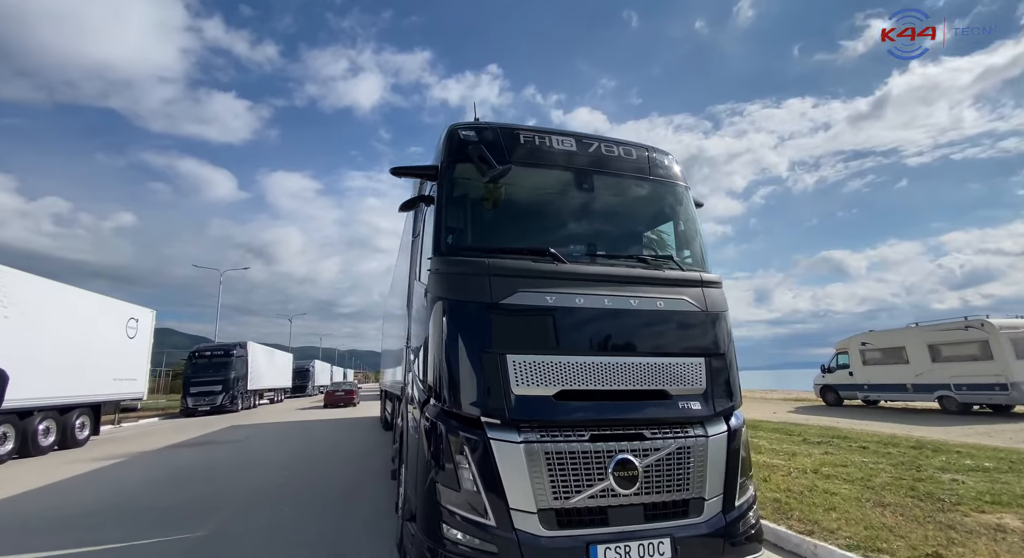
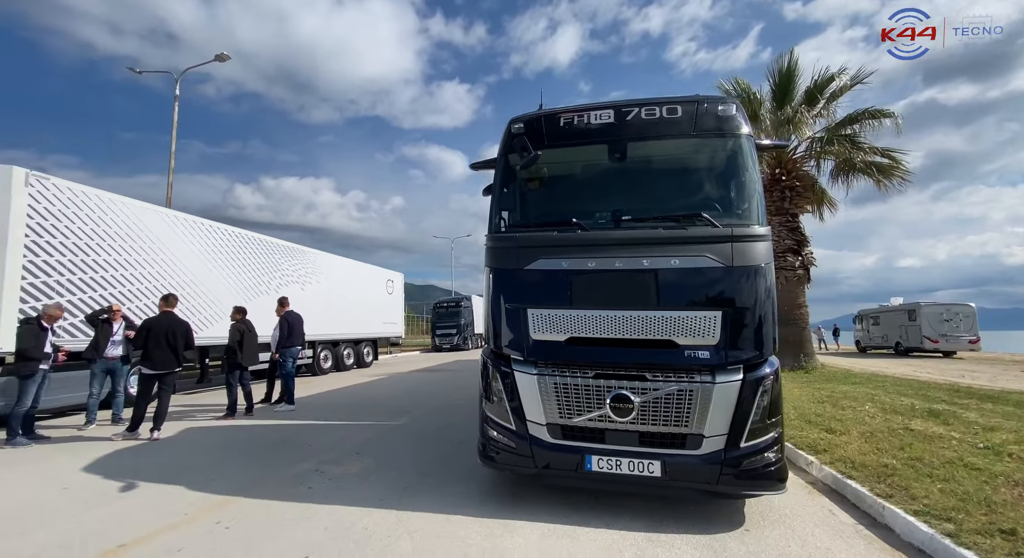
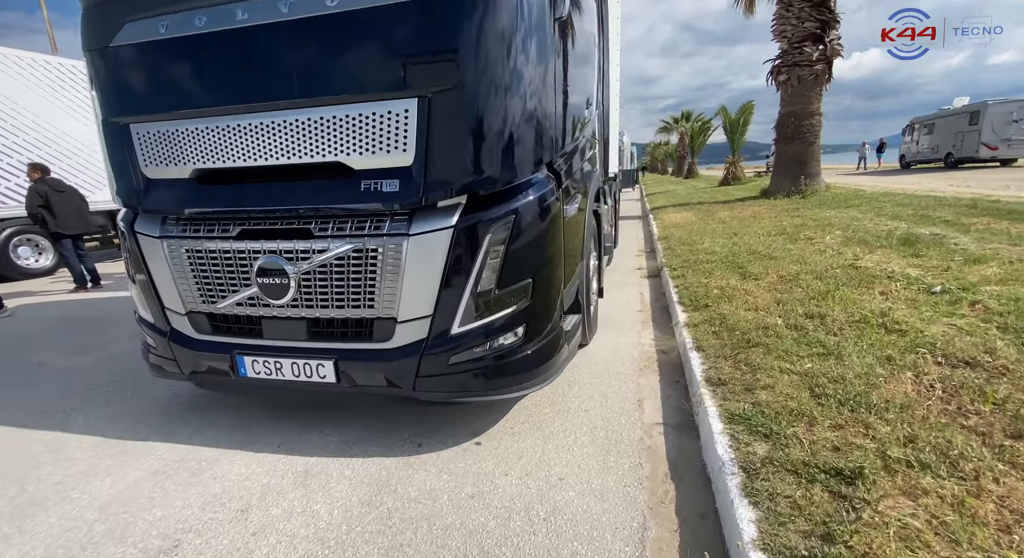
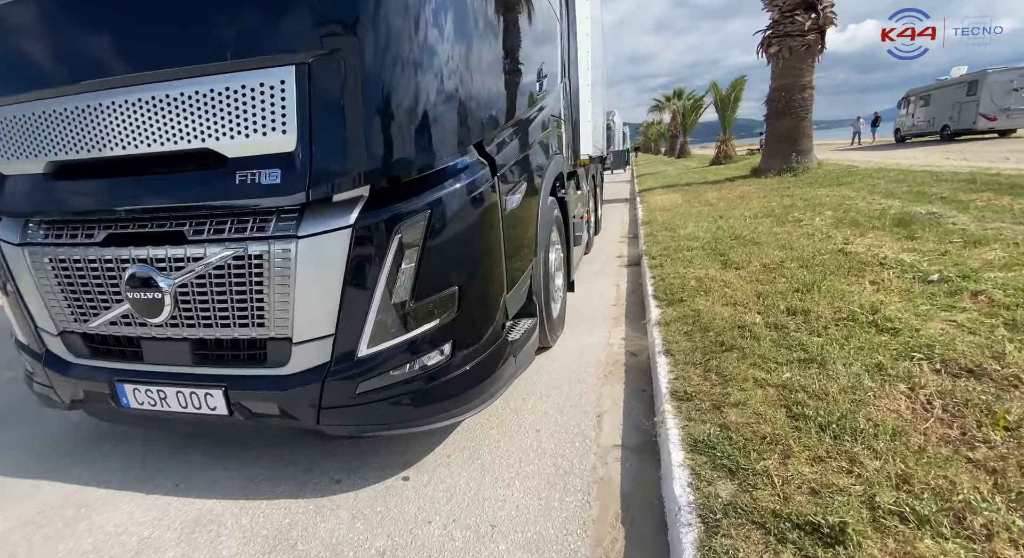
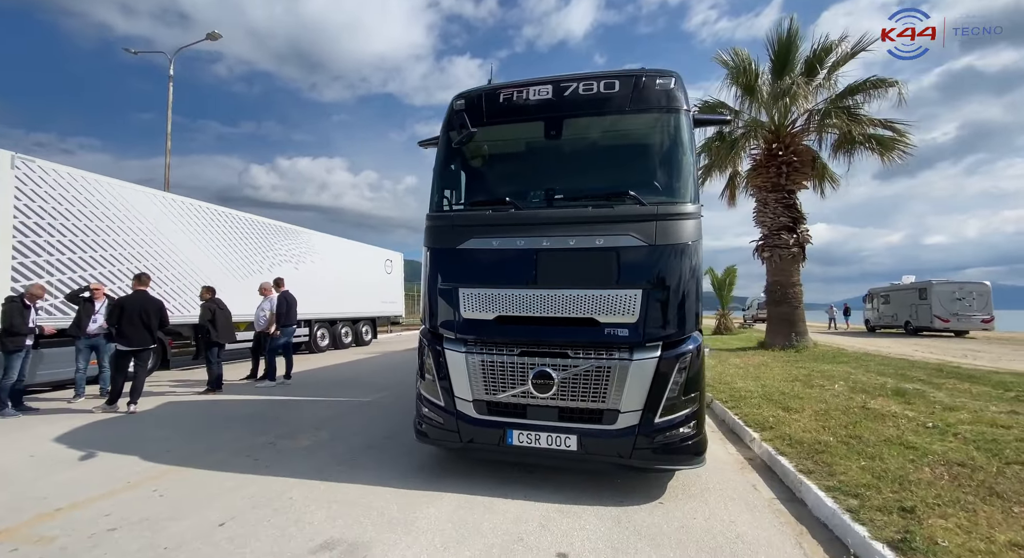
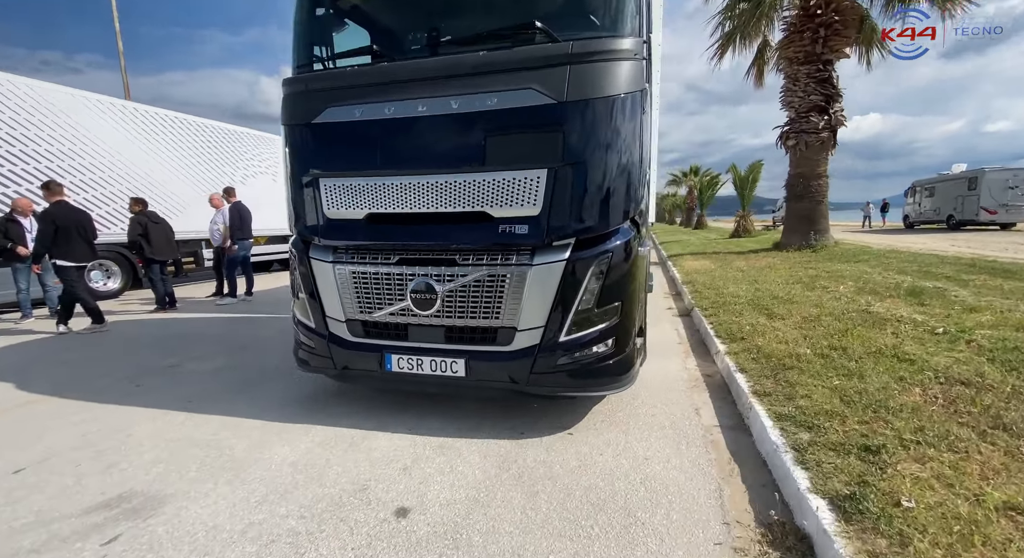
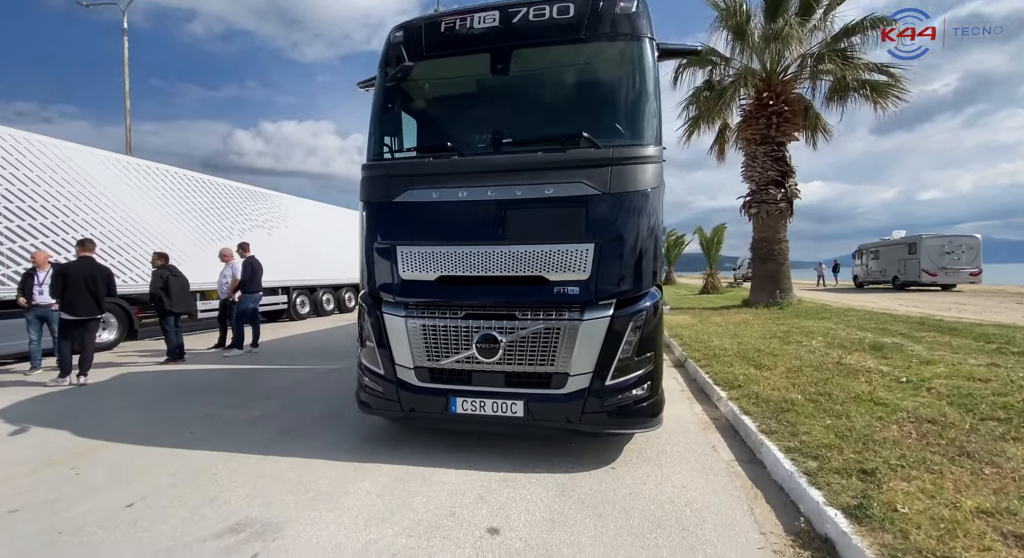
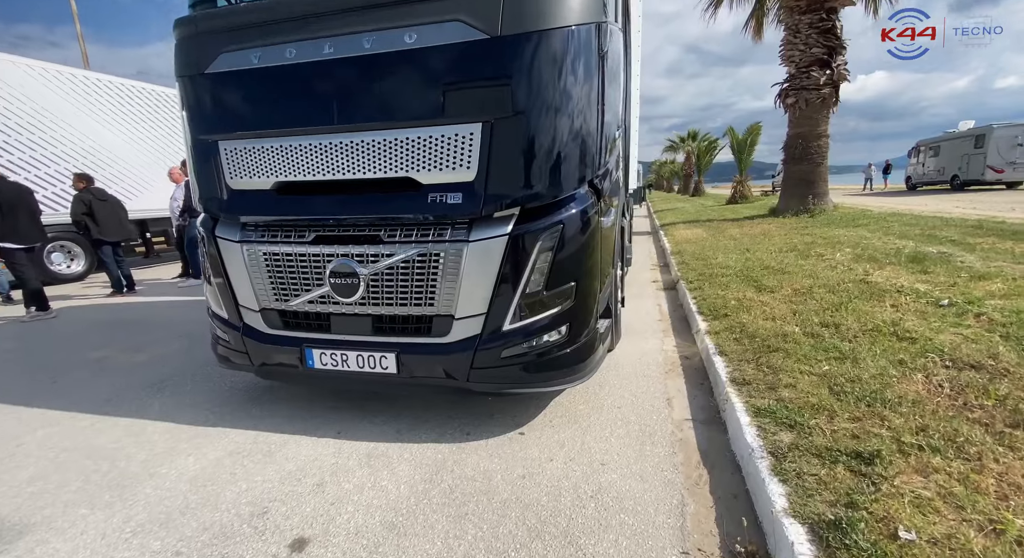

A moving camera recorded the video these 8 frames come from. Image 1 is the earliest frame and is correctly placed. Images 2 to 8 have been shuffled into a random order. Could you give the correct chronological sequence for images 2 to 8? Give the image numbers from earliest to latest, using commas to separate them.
2, 5, 7, 6, 8, 3, 4
